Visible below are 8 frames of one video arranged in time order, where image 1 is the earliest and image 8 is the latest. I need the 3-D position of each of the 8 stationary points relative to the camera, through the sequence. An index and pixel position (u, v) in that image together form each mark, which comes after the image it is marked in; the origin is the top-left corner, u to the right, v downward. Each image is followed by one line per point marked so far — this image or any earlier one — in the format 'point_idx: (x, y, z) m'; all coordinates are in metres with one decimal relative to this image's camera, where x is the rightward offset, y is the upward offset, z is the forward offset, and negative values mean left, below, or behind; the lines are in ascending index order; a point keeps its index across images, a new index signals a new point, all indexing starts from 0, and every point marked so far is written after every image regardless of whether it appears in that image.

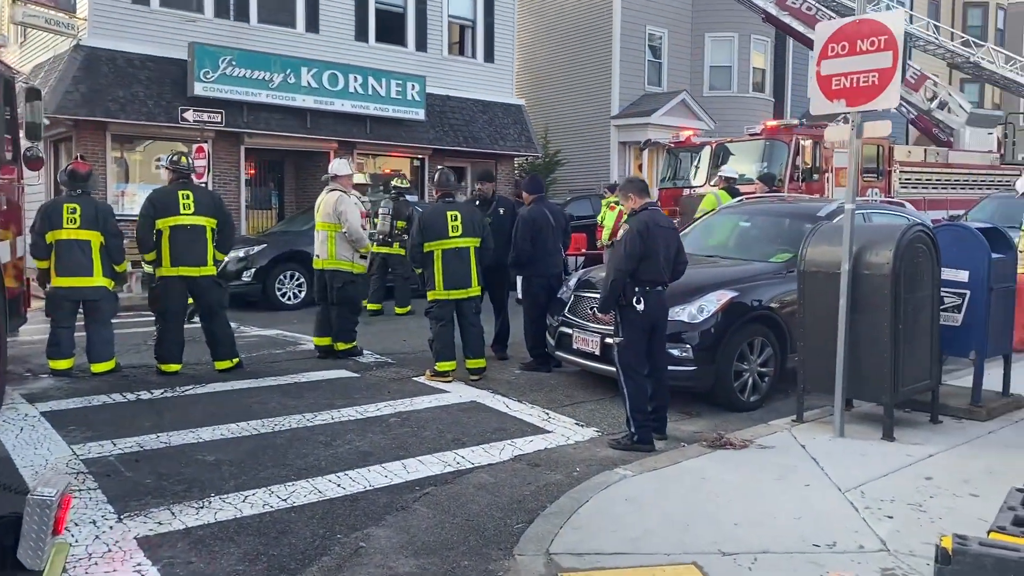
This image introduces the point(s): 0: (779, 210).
0: (+2.5, +0.8, +8.0) m
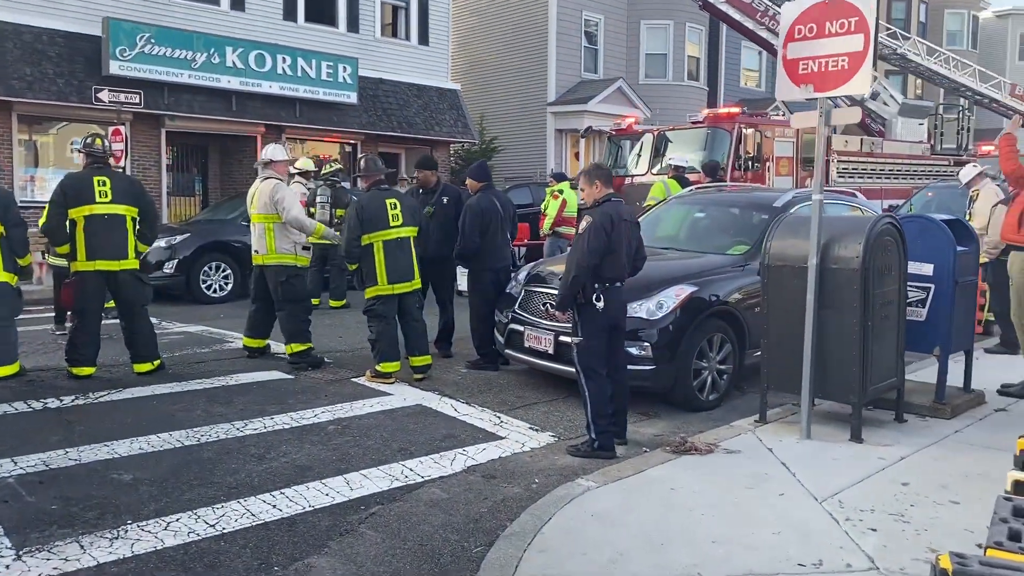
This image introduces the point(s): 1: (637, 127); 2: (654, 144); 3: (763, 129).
0: (+2.0, +0.8, +7.8) m
1: (+2.2, +2.9, +15.1) m
2: (+2.4, +2.5, +14.6) m
3: (+4.1, +2.6, +14.1) m
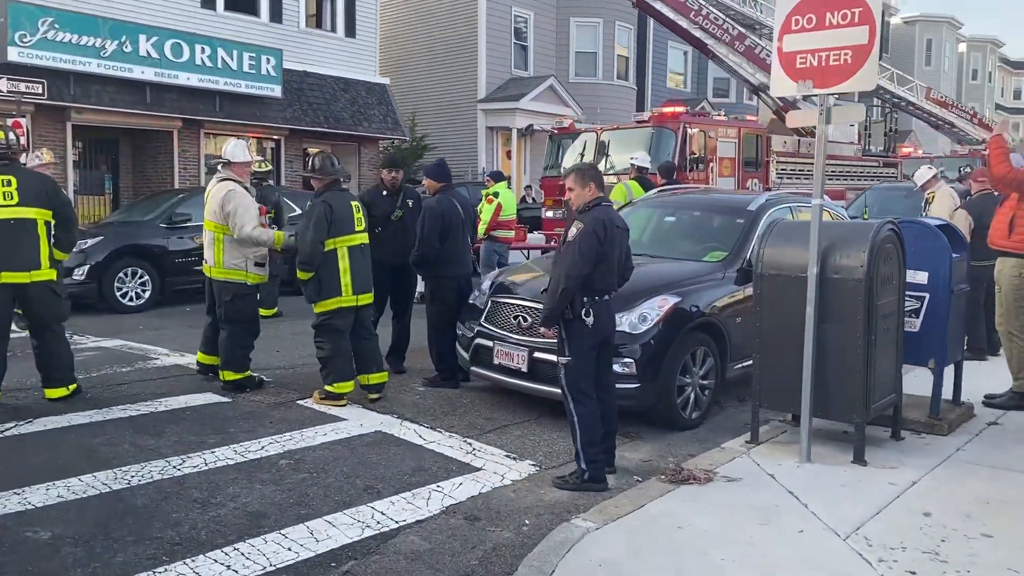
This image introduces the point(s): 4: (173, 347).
0: (+1.6, +0.8, +7.4) m
1: (+1.2, +2.8, +14.7) m
2: (+1.4, +2.4, +14.2) m
3: (+3.2, +2.6, +13.9) m
4: (-3.4, -0.6, +8.5) m
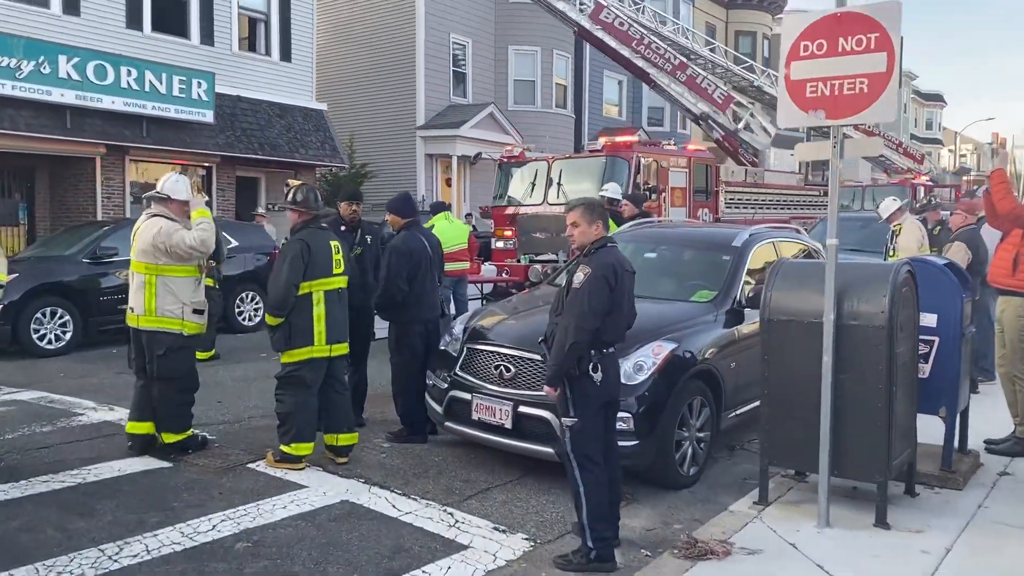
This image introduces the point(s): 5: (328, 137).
0: (+1.3, +0.4, +7.0) m
1: (+0.3, +2.3, +14.3) m
2: (+0.6, +1.9, +13.8) m
3: (+2.3, +2.1, +13.6) m
4: (-3.7, -1.0, +7.6) m
5: (-4.1, +3.3, +18.9) m
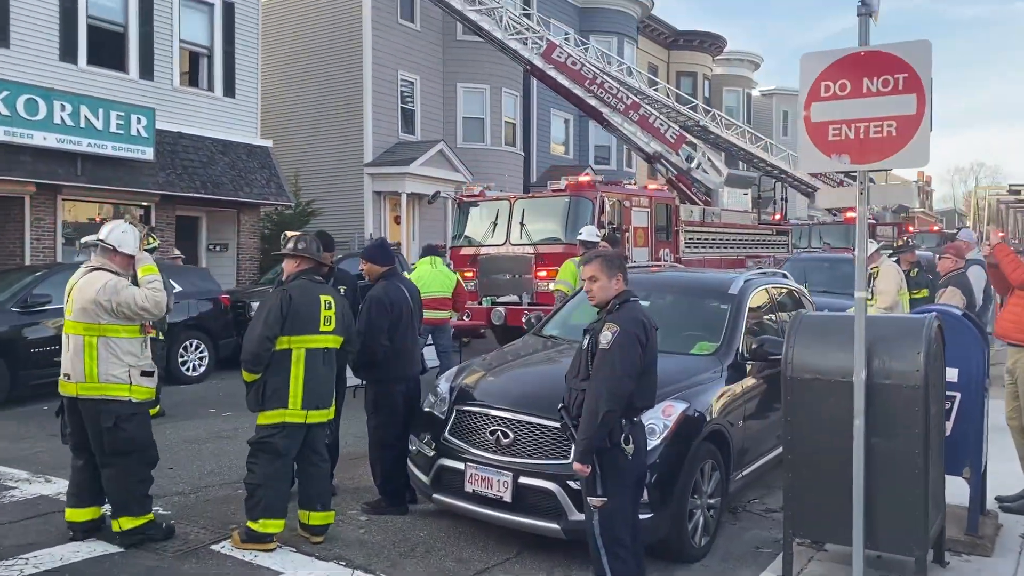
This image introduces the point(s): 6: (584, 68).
0: (+1.2, 0.0, +6.6) m
1: (-0.4, +1.5, +13.9) m
2: (0.0, +1.2, +13.4) m
3: (+1.7, +1.4, +13.4) m
4: (-3.9, -1.4, +6.9) m
5: (-5.1, +2.4, +18.2) m
6: (+1.7, +5.1, +19.9) m
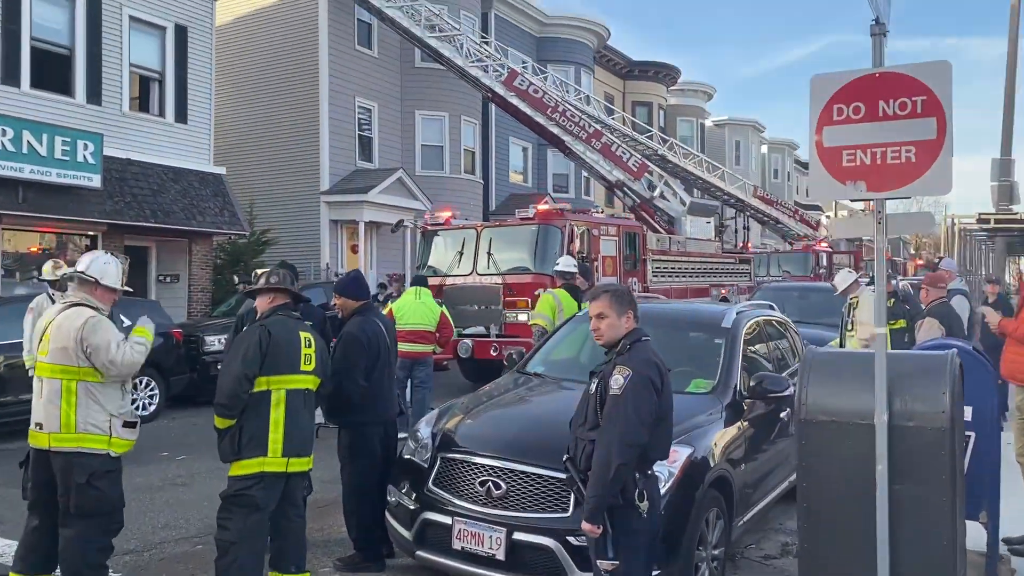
0: (+1.0, -0.2, +6.3) m
1: (-0.9, +1.1, +13.5) m
2: (-0.6, +0.7, +13.1) m
3: (+1.2, +0.9, +13.1) m
4: (-4.0, -1.7, +6.2) m
5: (-5.8, +1.7, +17.6) m
6: (+0.8, +4.5, +19.8) m
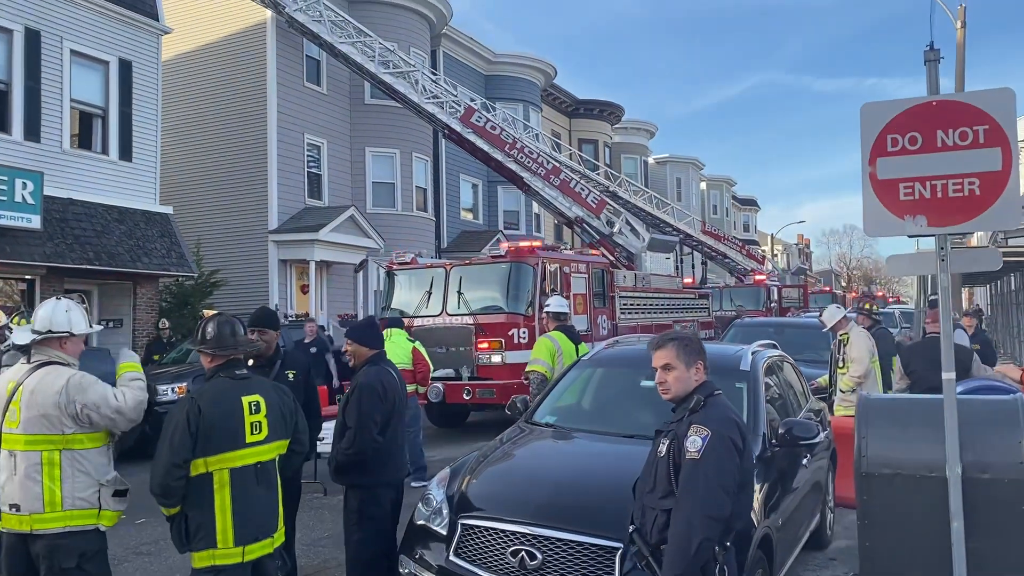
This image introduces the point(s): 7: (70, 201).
0: (+1.1, -0.5, +6.0) m
1: (-1.4, +0.4, +13.1) m
2: (-1.0, +0.1, +12.6) m
3: (+0.7, +0.3, +12.8) m
4: (-3.9, -2.1, +5.5) m
5: (-6.6, +0.9, +16.8) m
6: (-0.2, +3.6, +19.6) m
7: (-7.7, +1.5, +14.9) m
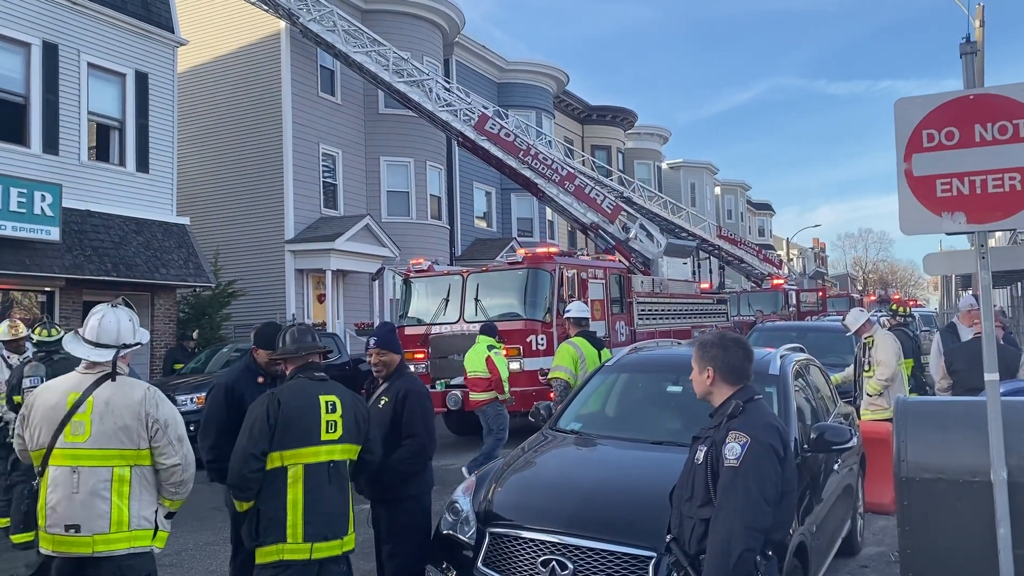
0: (+1.2, -0.5, +5.9) m
1: (-1.2, +0.3, +13.0) m
2: (-0.8, 0.0, +12.6) m
3: (+1.0, +0.3, +12.7) m
4: (-3.8, -2.1, +5.4) m
5: (-6.3, +0.7, +16.9) m
6: (+0.1, +3.4, +19.5) m
7: (-7.5, +1.3, +15.0) m
